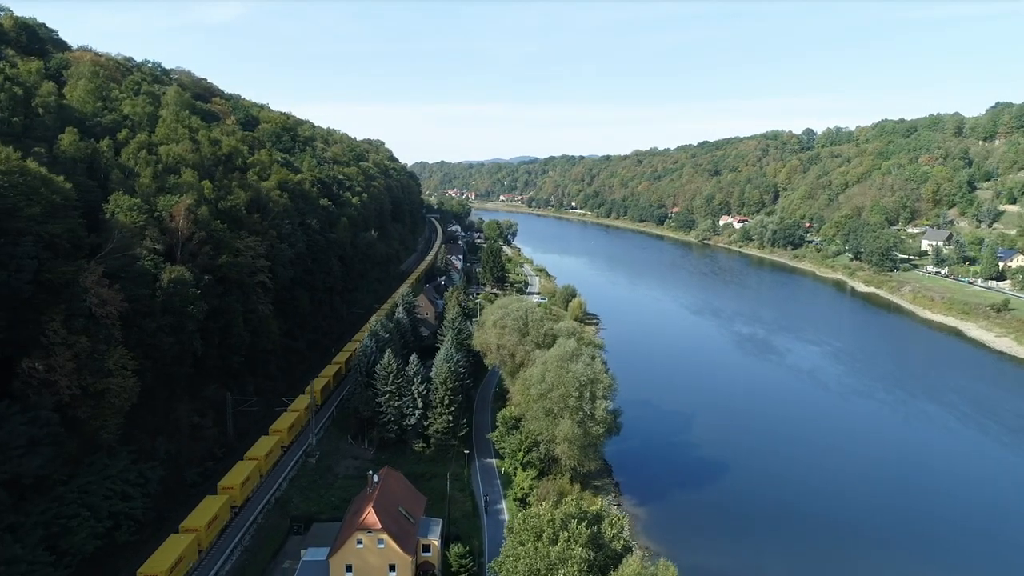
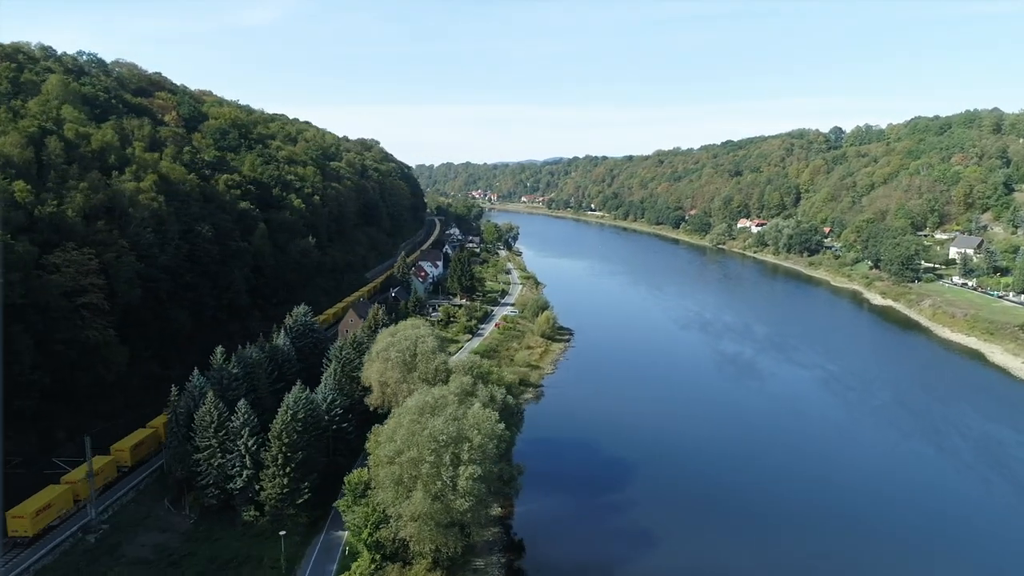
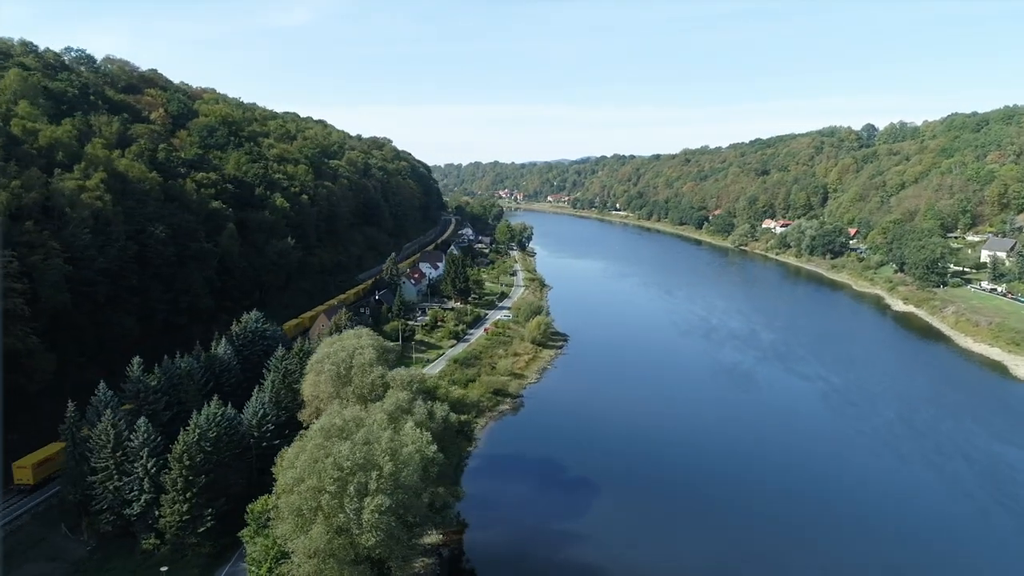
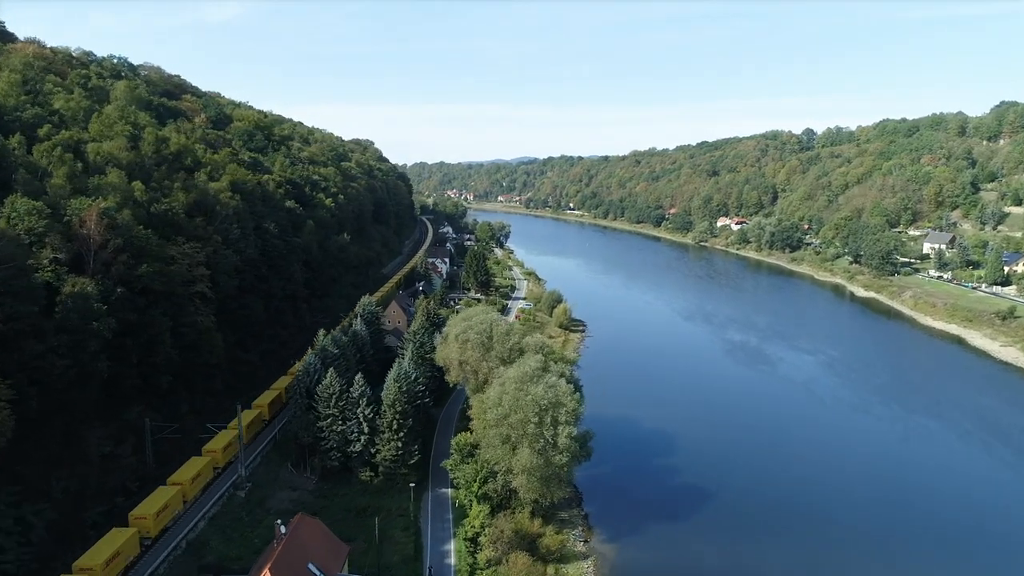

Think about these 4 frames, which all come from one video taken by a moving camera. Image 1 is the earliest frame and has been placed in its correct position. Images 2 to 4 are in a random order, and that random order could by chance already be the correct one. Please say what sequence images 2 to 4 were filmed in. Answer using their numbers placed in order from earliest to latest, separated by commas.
4, 2, 3
